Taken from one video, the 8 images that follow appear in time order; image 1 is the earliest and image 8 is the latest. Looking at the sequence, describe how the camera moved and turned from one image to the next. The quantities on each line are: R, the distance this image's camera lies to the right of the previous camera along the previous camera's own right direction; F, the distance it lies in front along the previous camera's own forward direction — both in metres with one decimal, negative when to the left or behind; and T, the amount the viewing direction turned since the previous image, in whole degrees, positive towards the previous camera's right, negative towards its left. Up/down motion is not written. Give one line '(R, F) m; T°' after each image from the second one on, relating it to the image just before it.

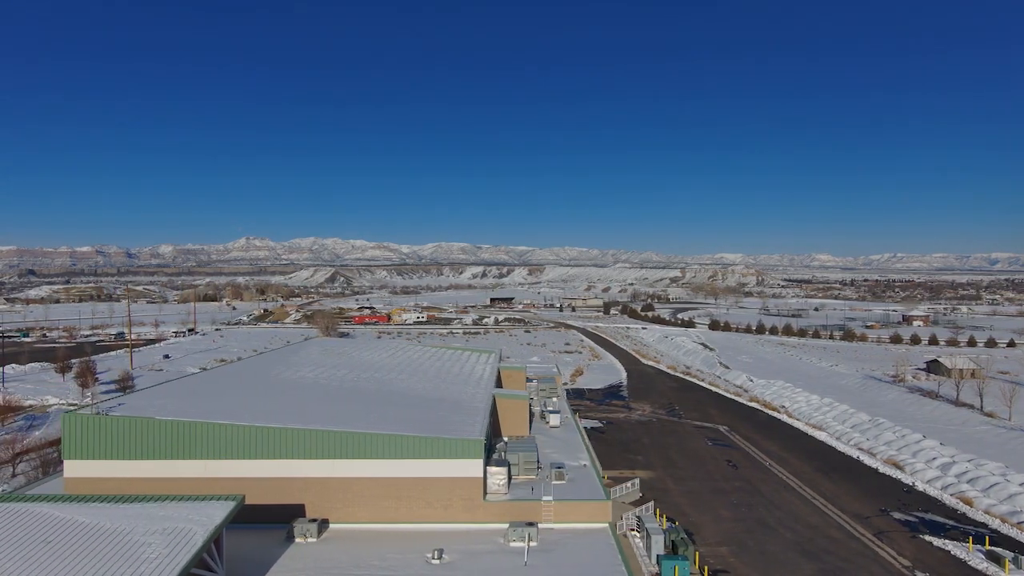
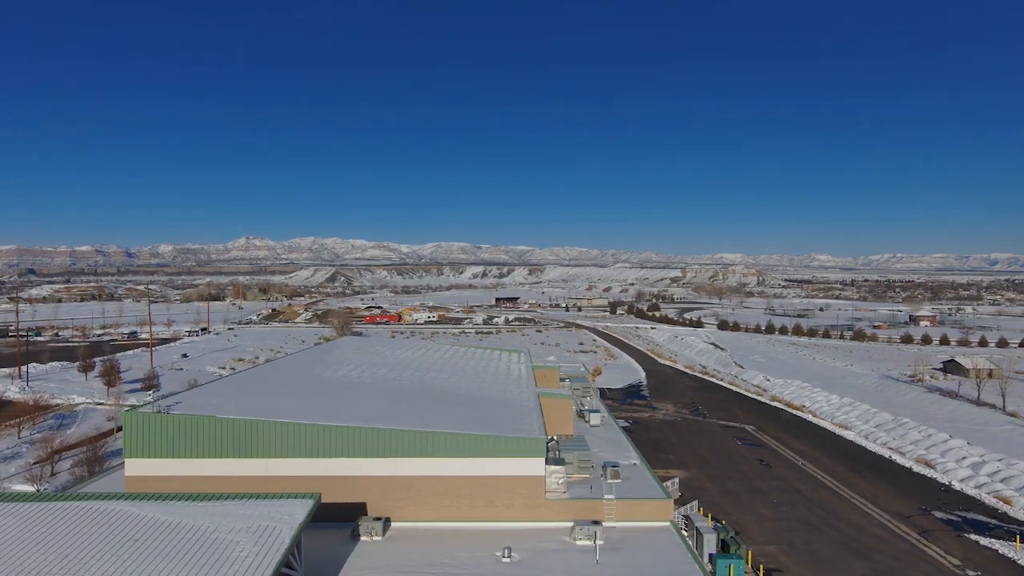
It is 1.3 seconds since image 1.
(-0.8, 0.0) m; 0°
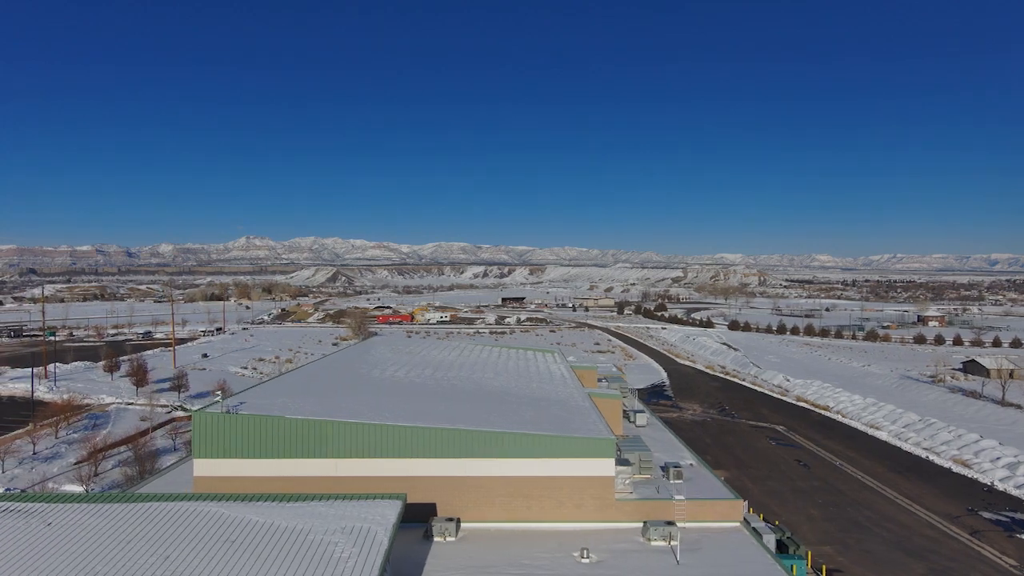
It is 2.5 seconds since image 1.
(-0.9, 0.0) m; 0°
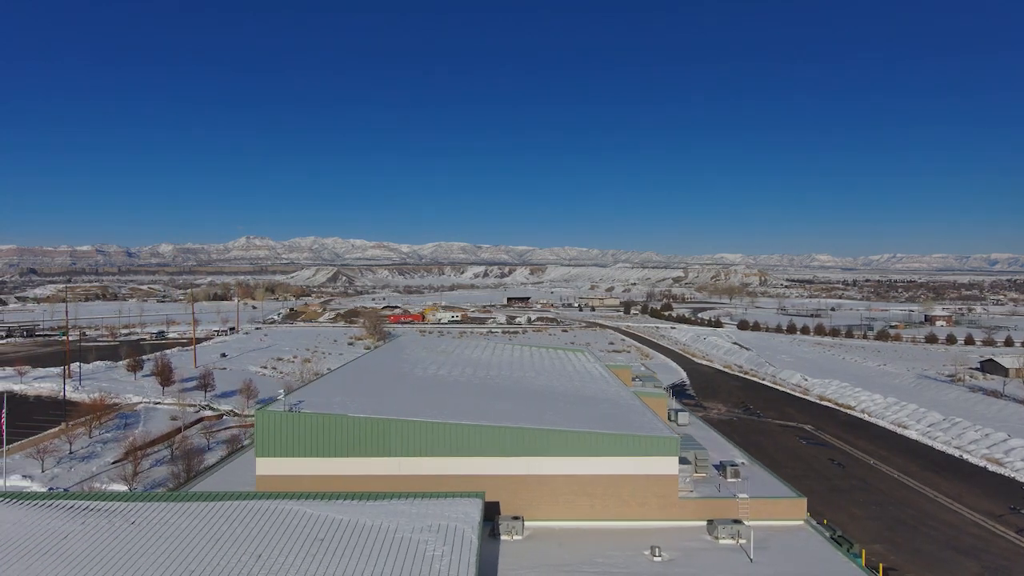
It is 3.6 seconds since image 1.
(-0.8, 0.0) m; 0°
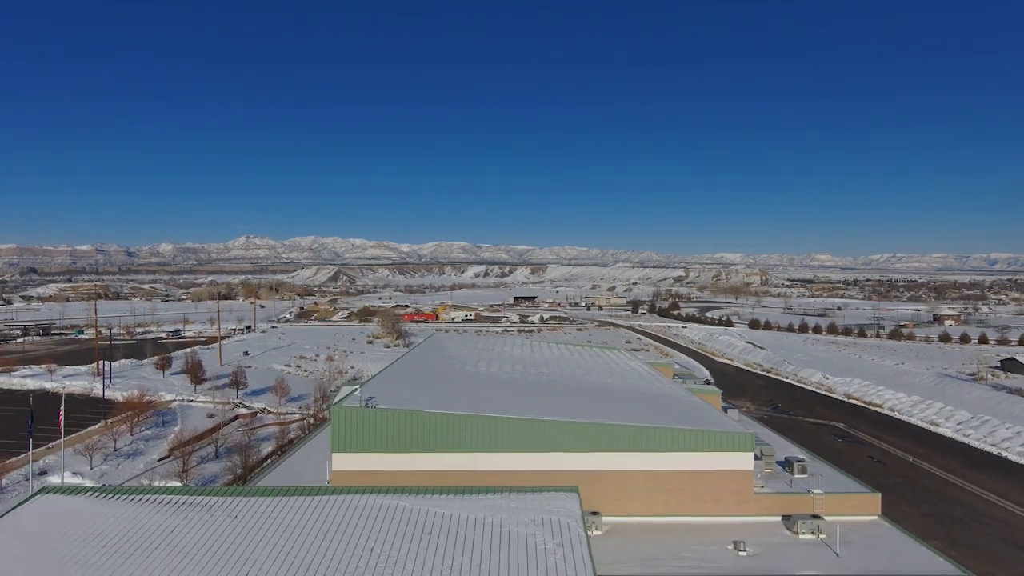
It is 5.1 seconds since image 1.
(-1.0, 0.0) m; 0°
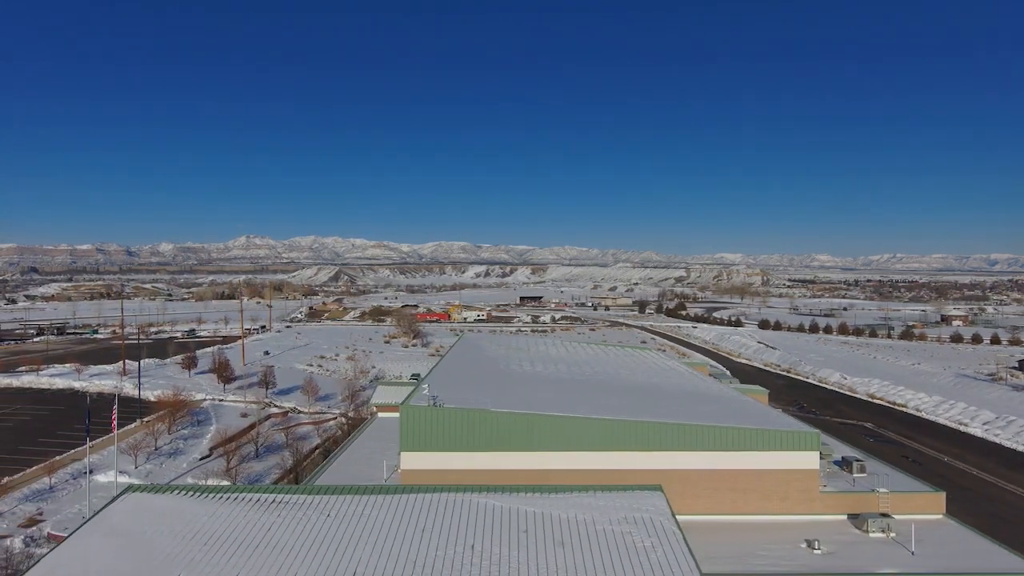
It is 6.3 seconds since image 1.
(-0.9, 0.0) m; 0°
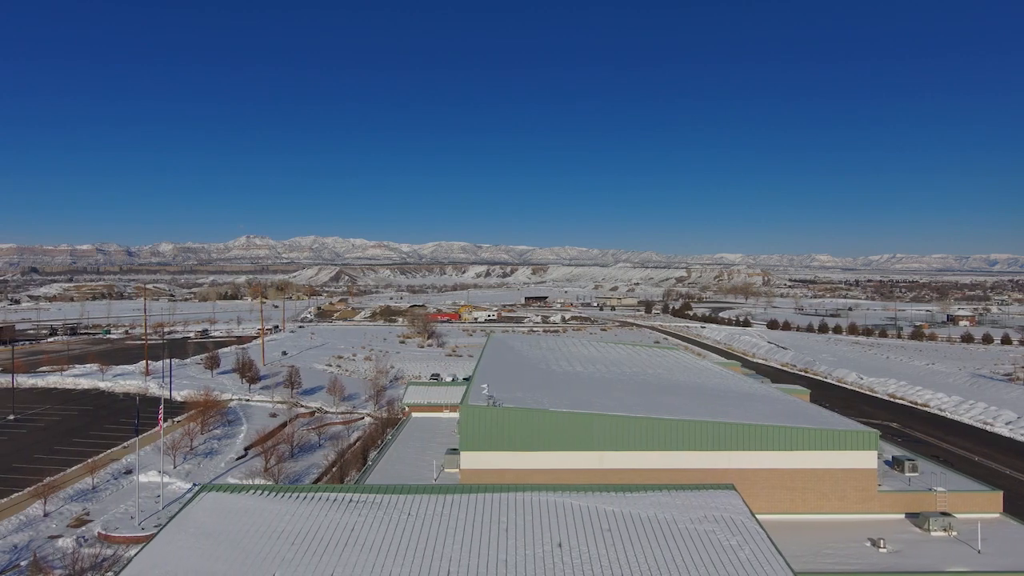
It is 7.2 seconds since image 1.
(-0.8, 0.0) m; 0°
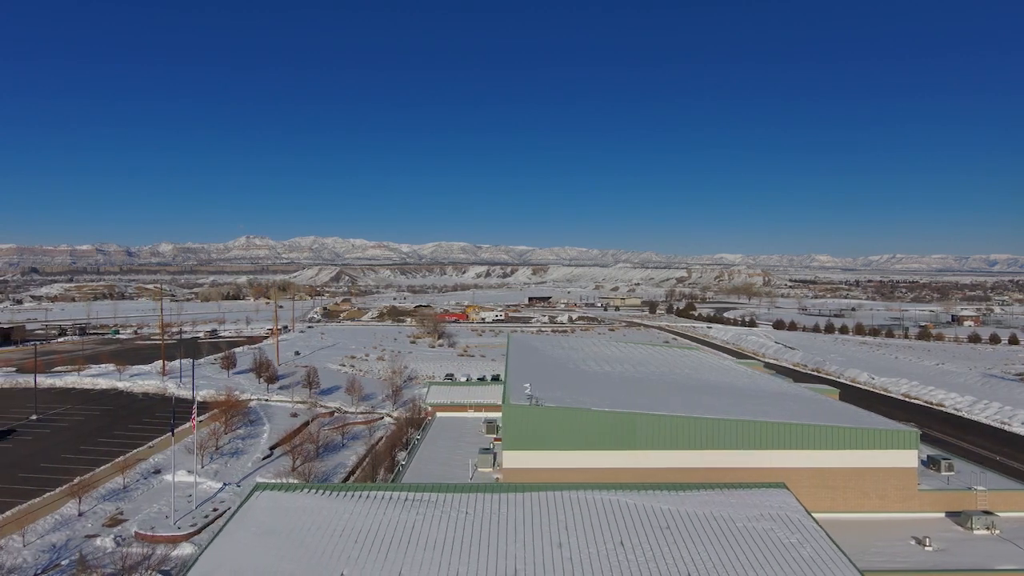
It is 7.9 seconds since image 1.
(-0.6, 0.0) m; 0°
